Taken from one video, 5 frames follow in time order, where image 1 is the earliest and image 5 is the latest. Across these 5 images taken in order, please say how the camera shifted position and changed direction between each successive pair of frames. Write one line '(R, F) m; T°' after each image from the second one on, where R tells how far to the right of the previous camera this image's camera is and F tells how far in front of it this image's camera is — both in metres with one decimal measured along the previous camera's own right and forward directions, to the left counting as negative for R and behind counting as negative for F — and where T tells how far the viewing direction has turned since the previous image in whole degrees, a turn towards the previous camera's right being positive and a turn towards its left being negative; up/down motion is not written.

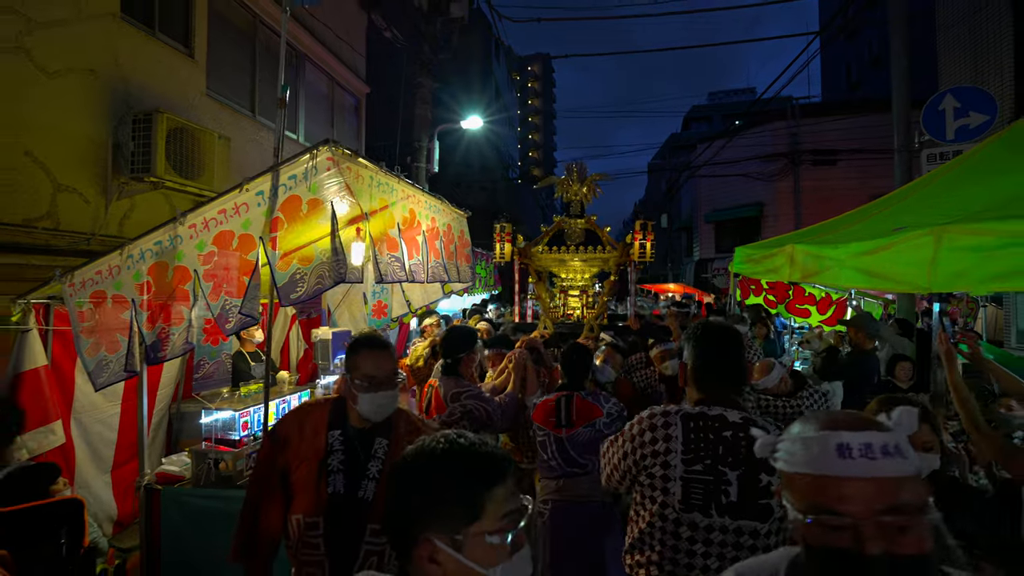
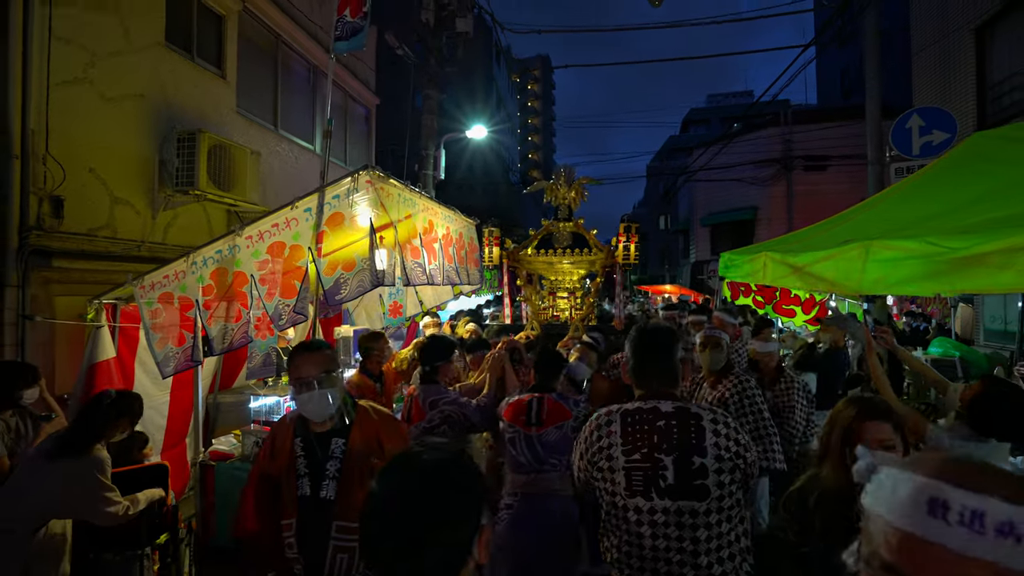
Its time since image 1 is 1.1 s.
(-0.1, -0.6) m; 0°
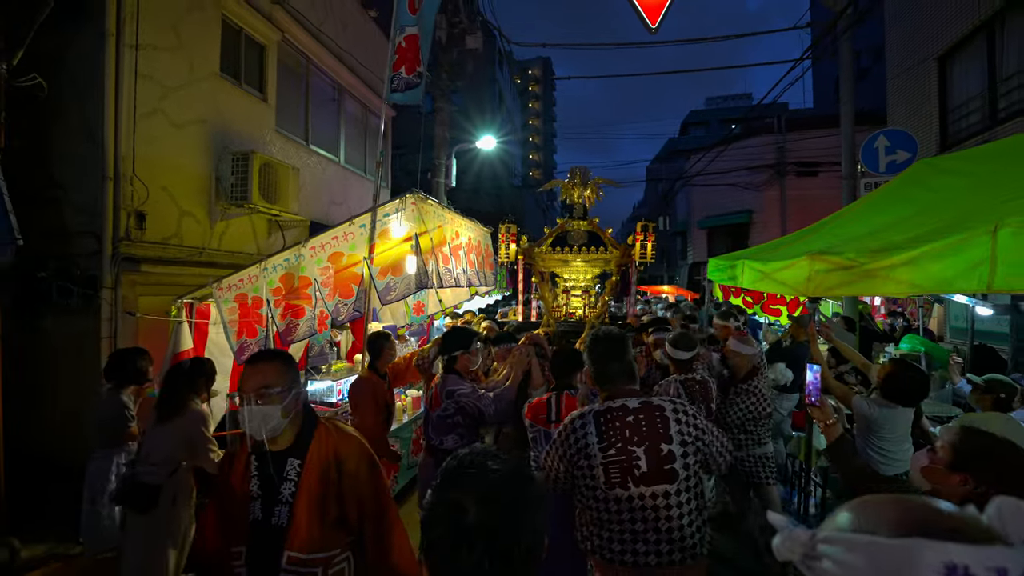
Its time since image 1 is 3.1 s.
(-0.2, -0.9) m; 0°
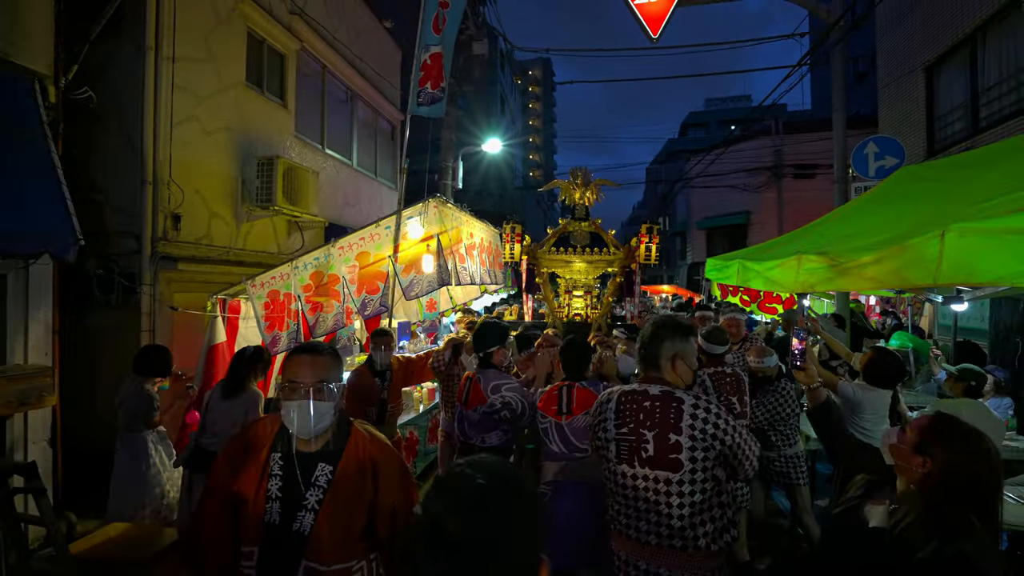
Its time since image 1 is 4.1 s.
(-0.1, -0.4) m; 0°
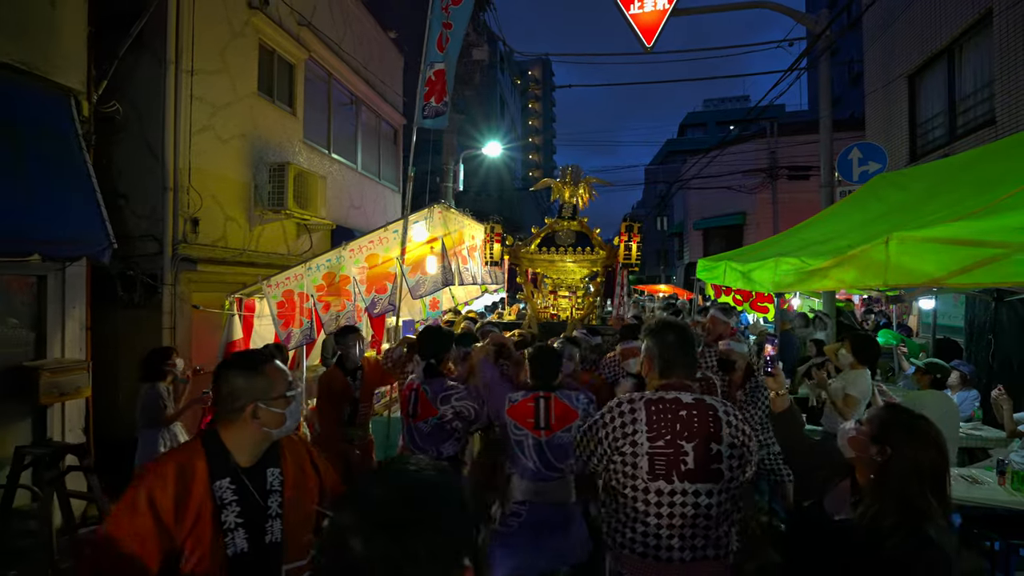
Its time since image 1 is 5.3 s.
(0.0, -0.4) m; 0°
